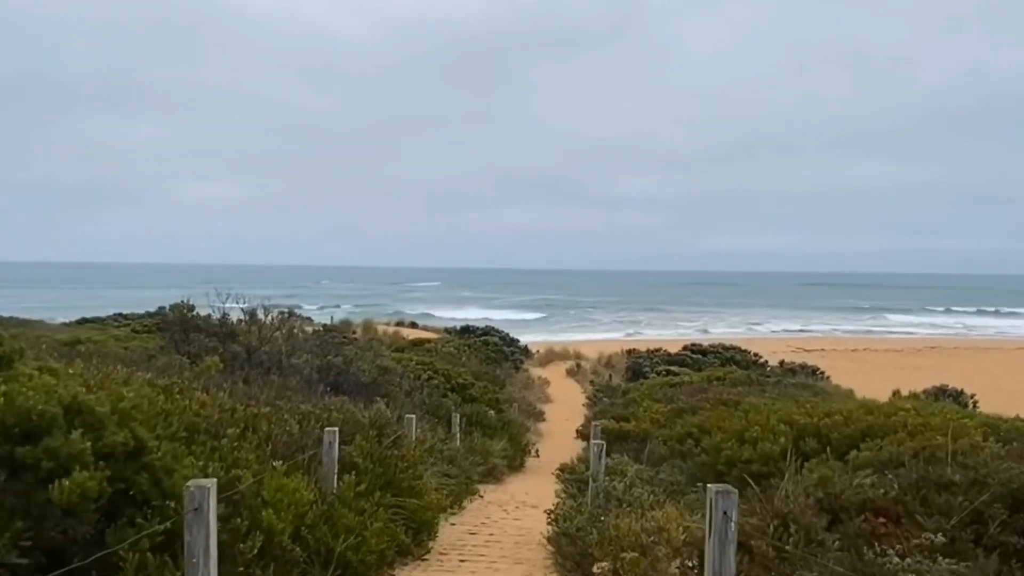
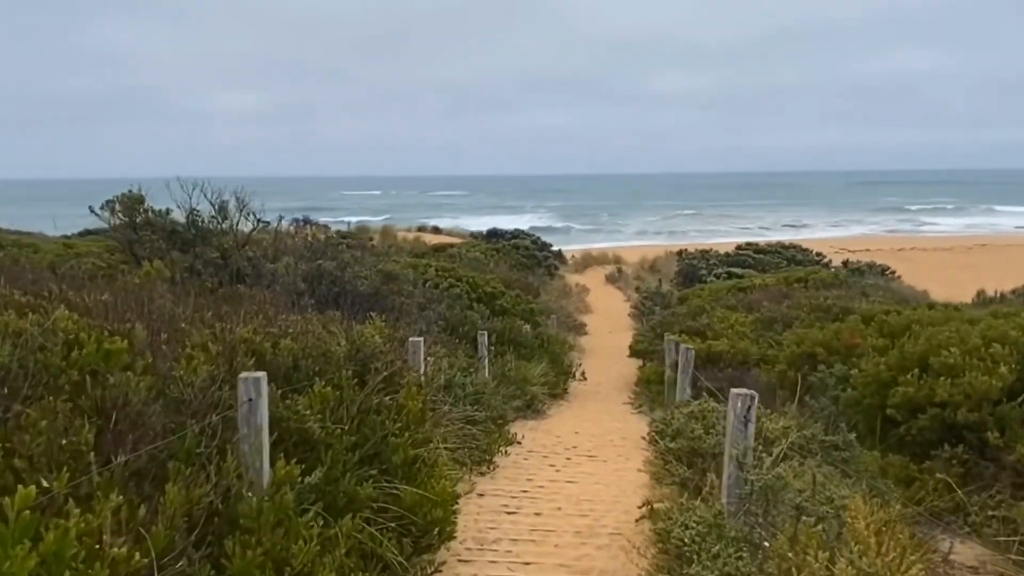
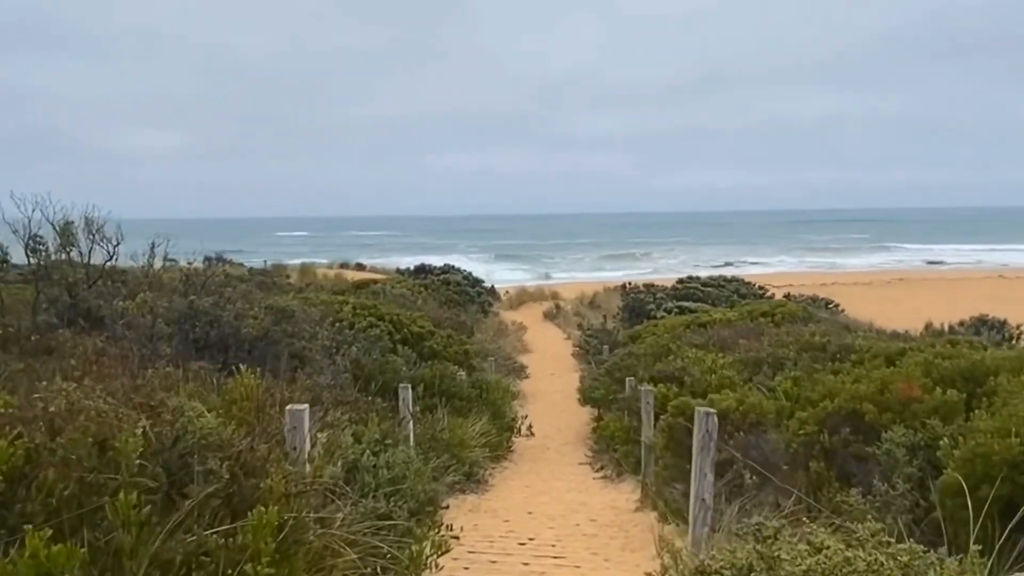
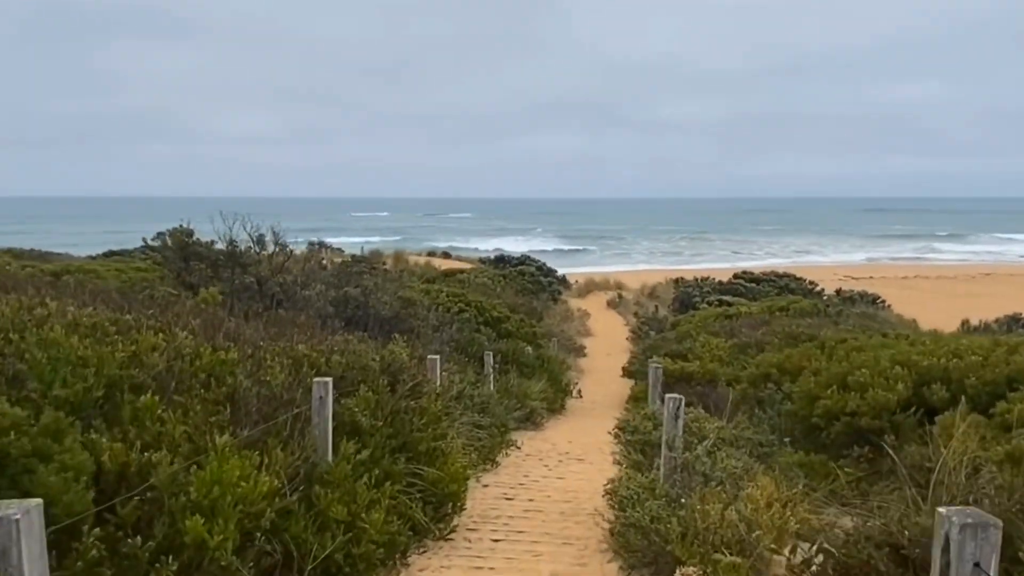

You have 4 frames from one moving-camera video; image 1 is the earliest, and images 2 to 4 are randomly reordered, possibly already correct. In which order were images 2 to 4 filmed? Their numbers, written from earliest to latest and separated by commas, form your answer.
4, 2, 3
